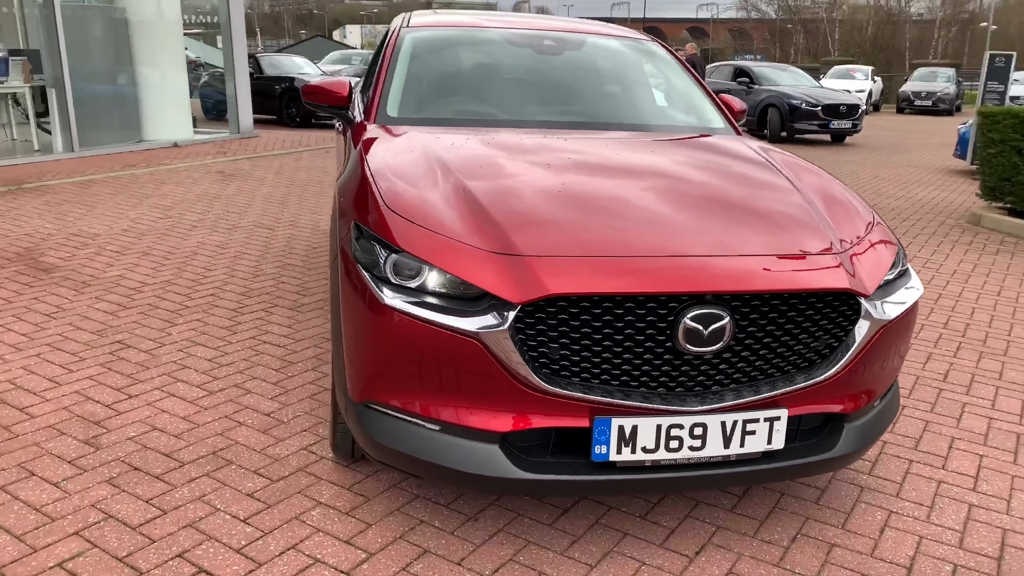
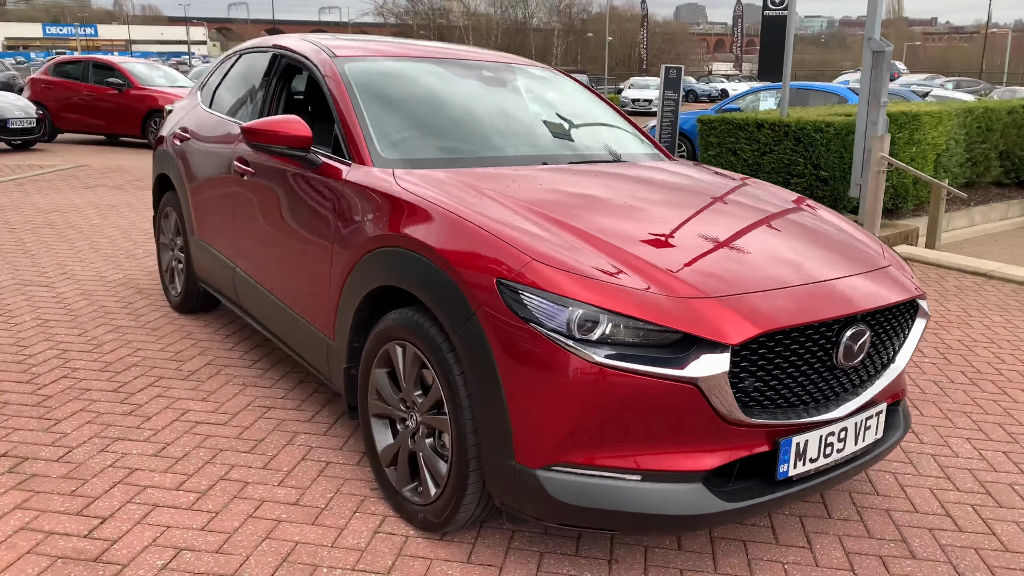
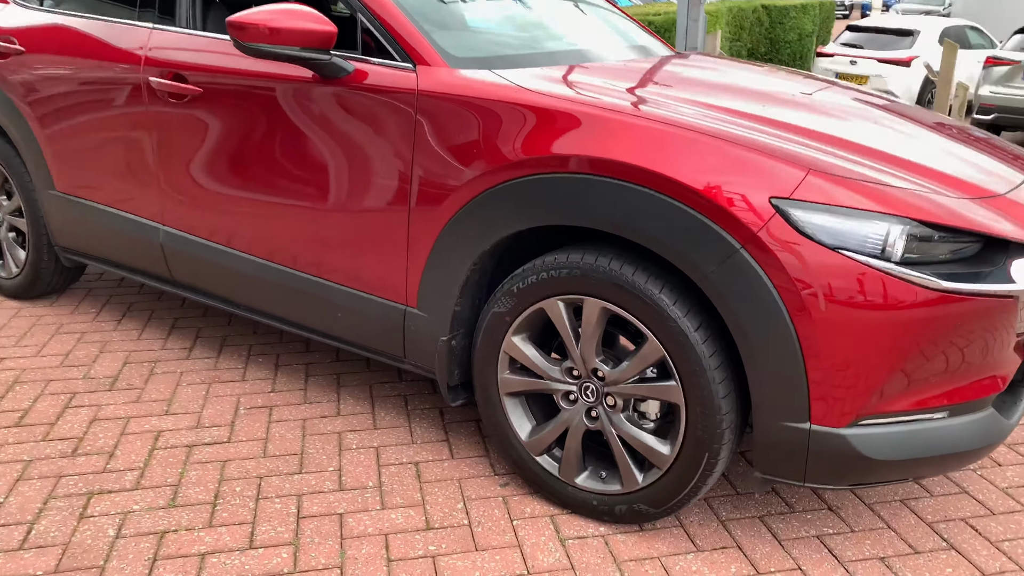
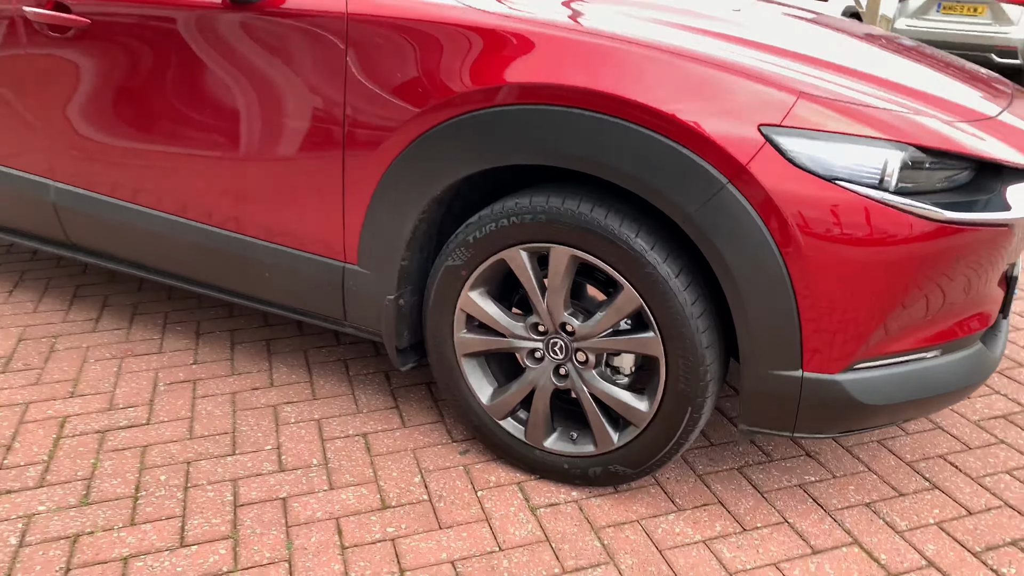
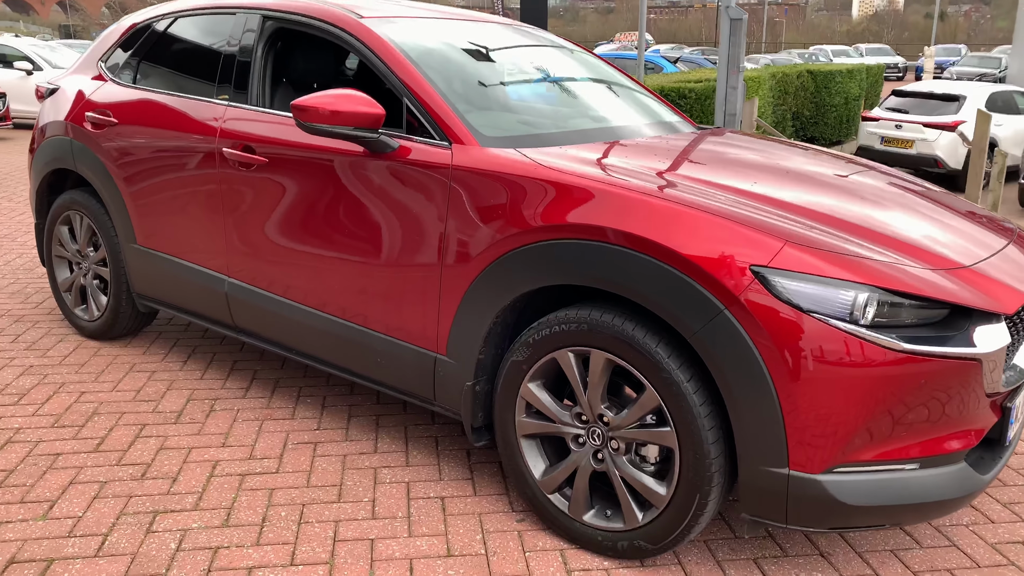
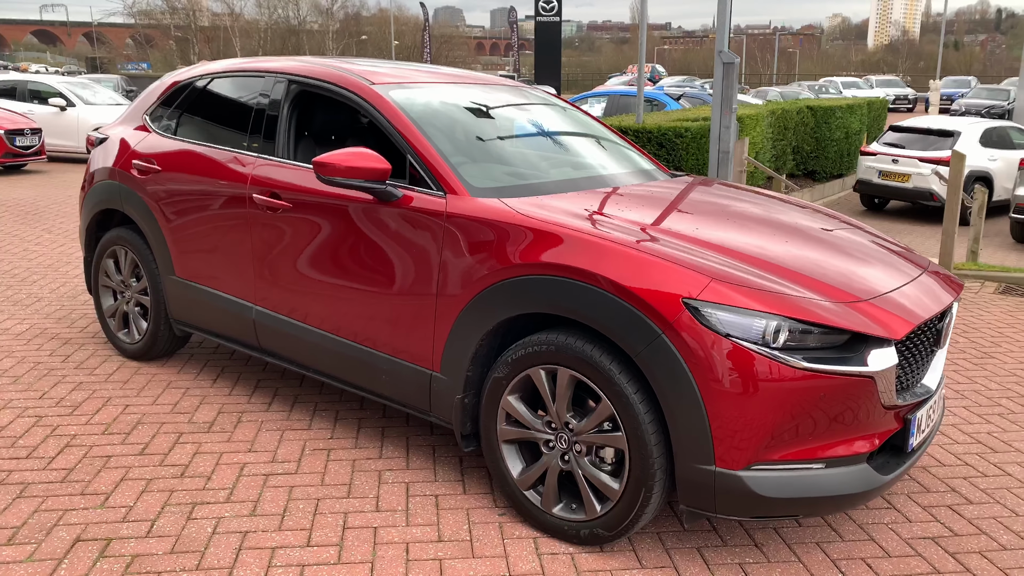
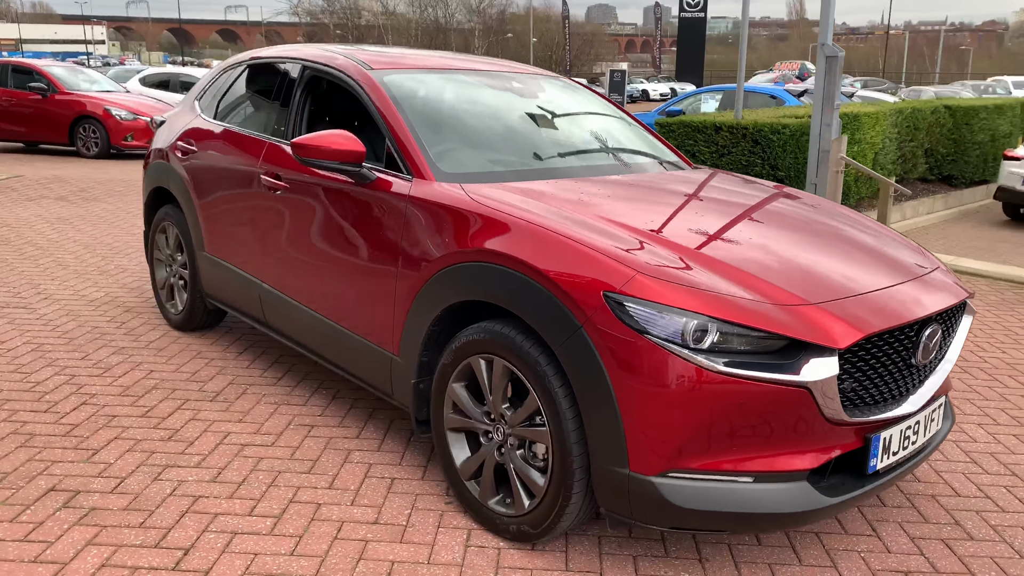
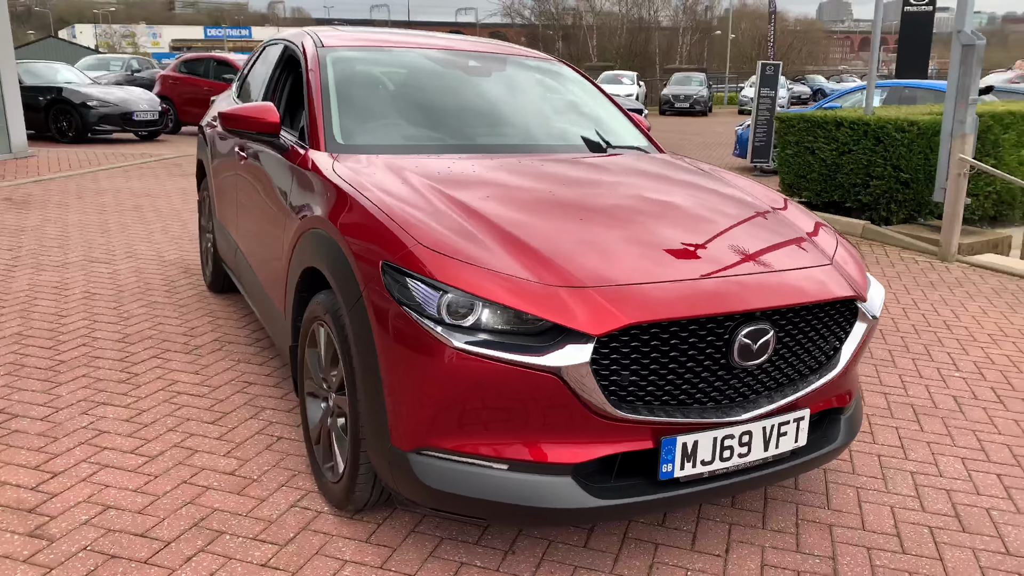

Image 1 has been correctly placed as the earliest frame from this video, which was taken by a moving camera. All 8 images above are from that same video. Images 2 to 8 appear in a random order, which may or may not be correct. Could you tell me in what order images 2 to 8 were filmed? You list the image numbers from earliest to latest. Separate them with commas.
8, 2, 7, 6, 5, 3, 4
